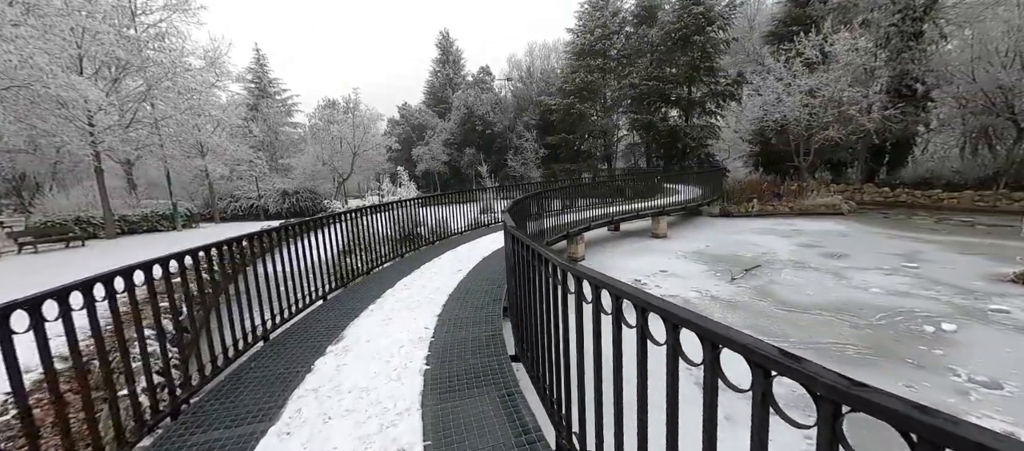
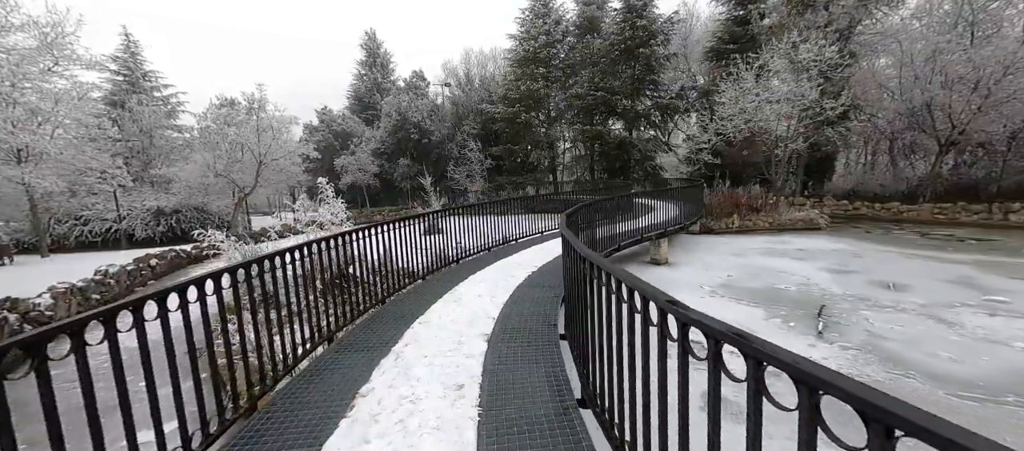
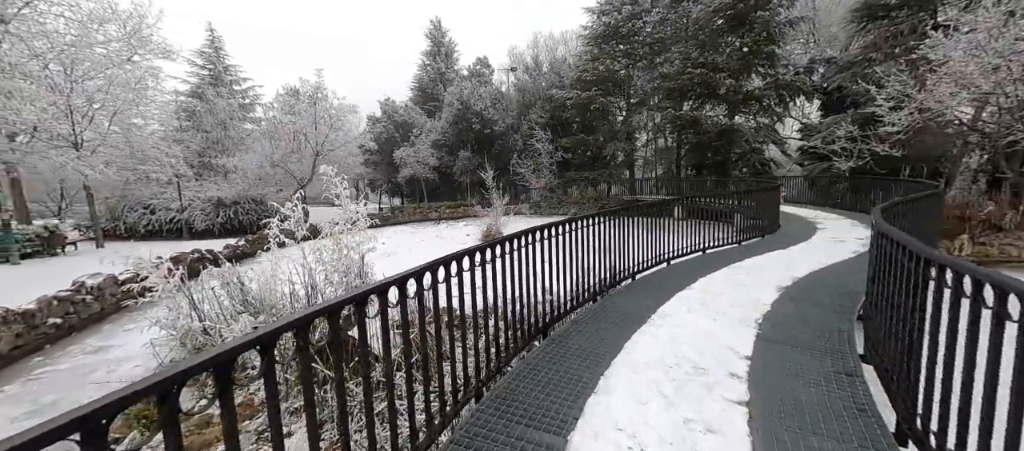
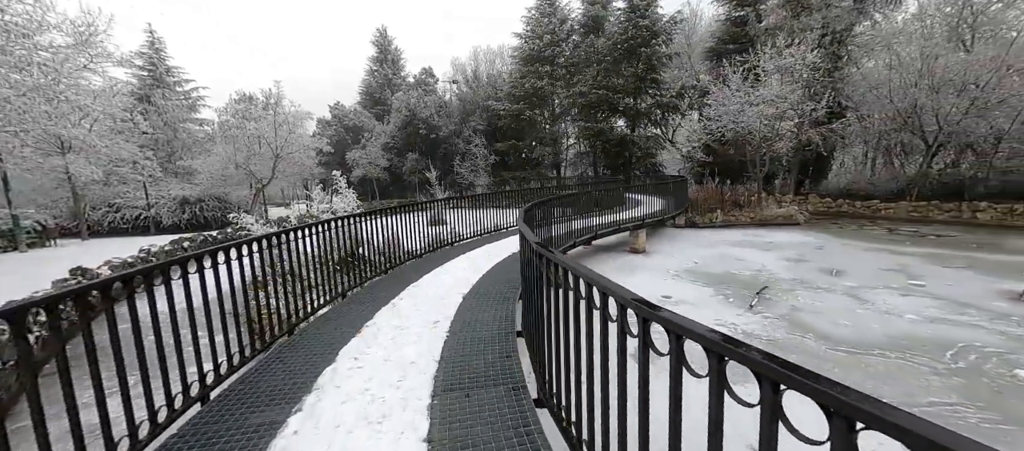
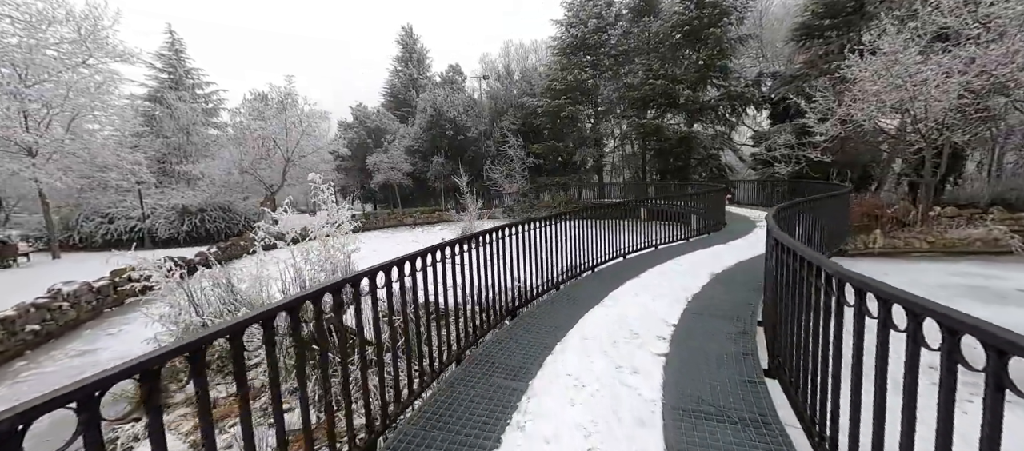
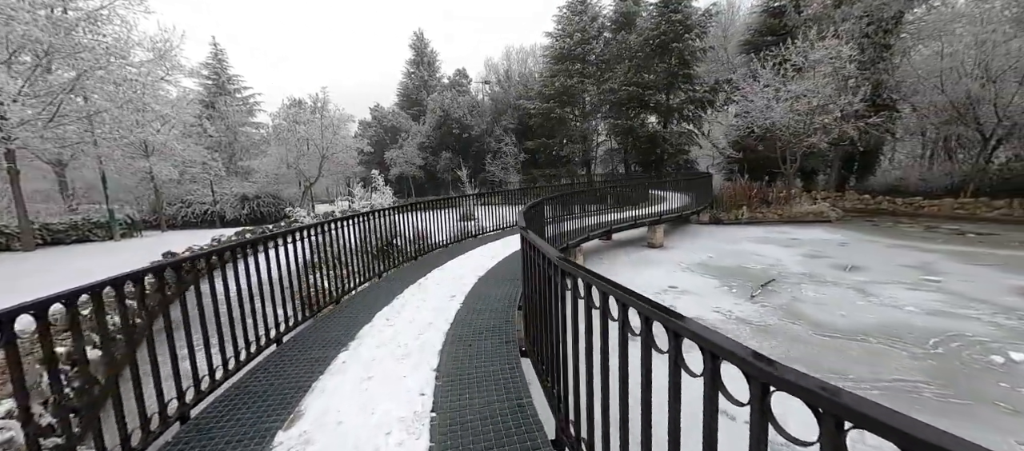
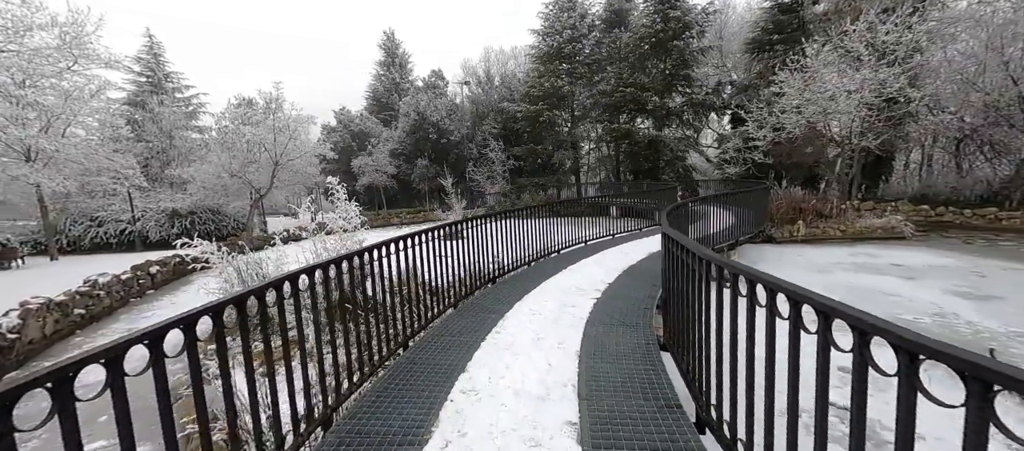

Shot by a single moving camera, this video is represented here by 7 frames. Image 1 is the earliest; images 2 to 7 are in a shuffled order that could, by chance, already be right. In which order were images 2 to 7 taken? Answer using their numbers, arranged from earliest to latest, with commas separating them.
6, 4, 2, 7, 5, 3
